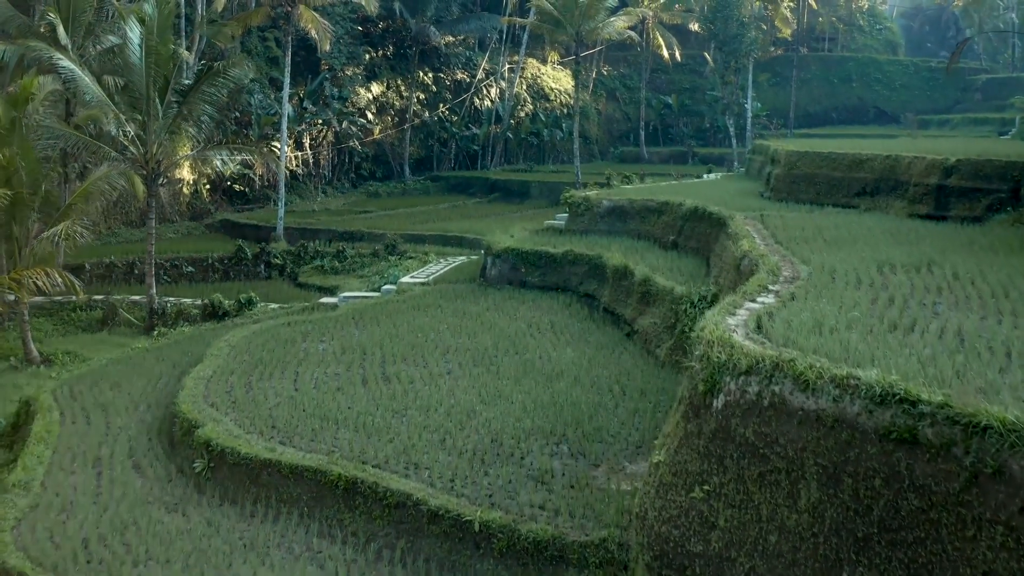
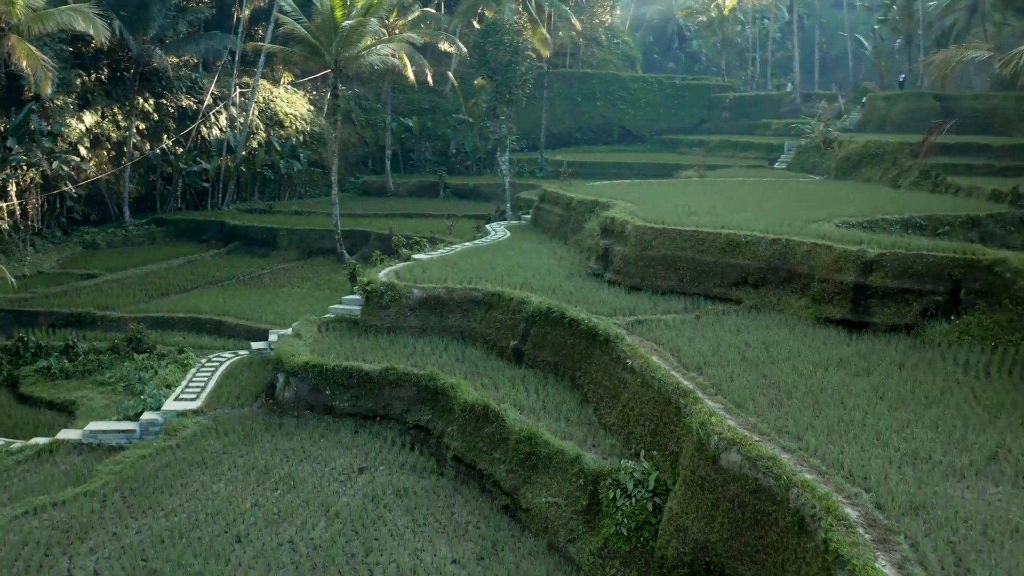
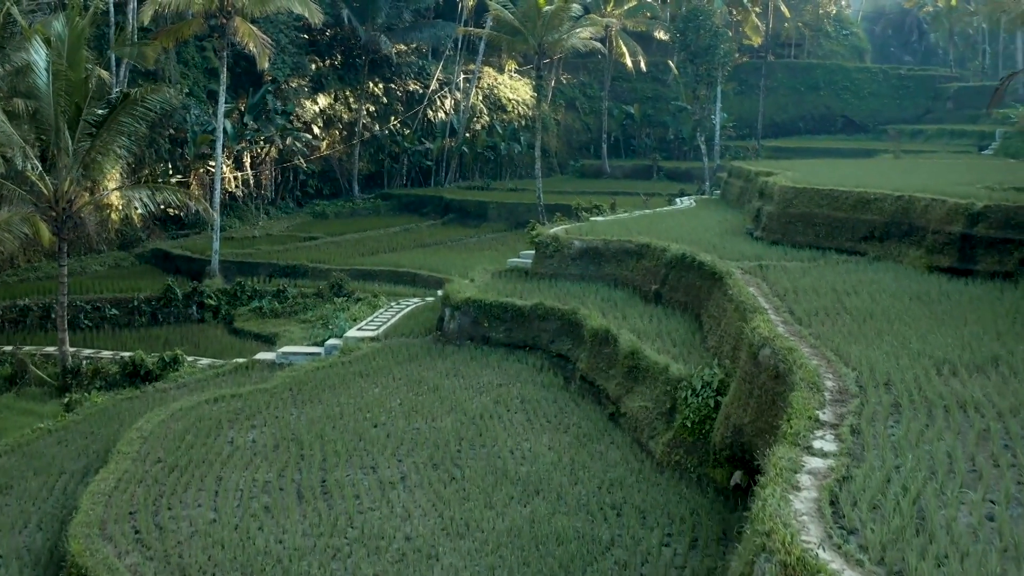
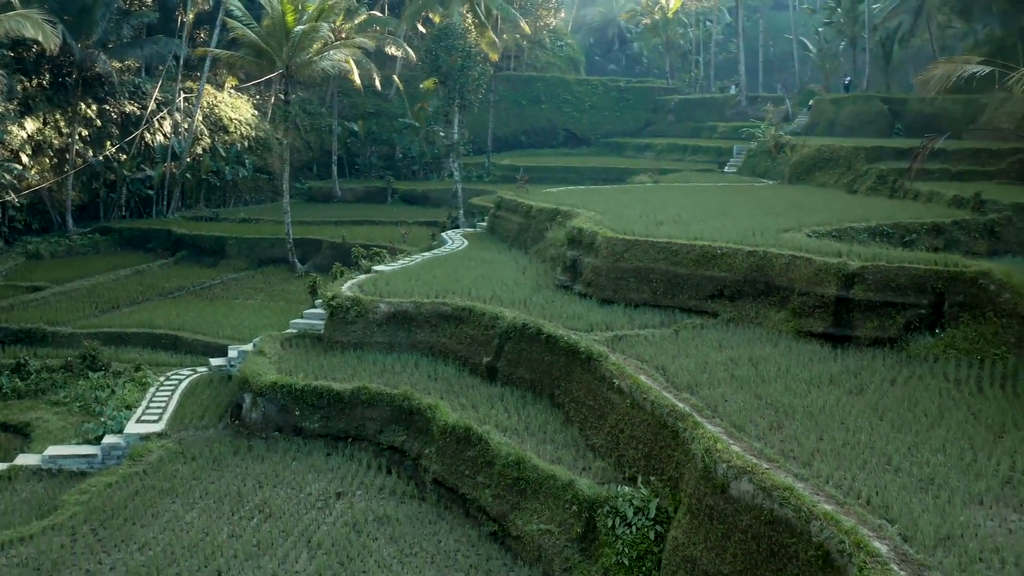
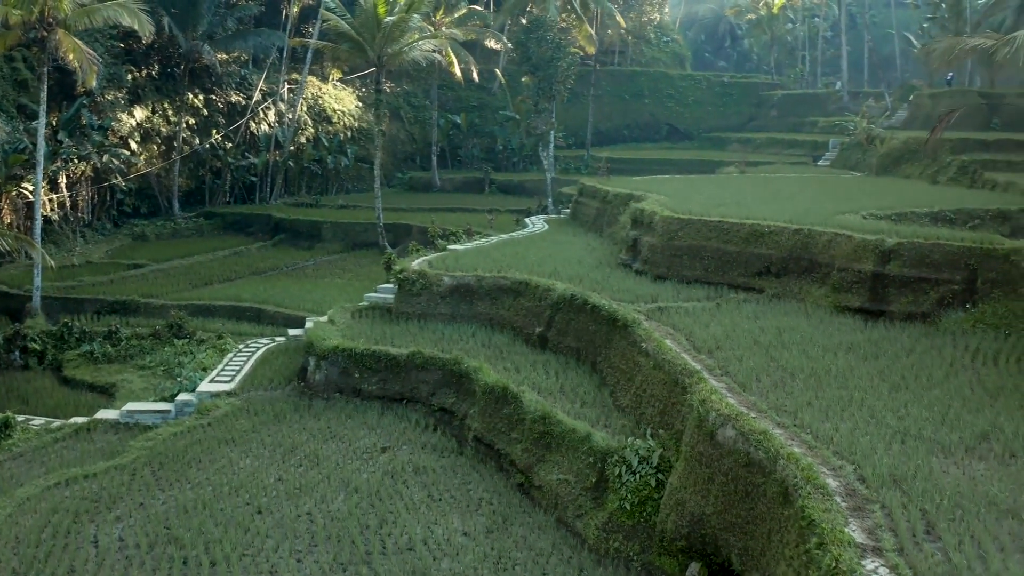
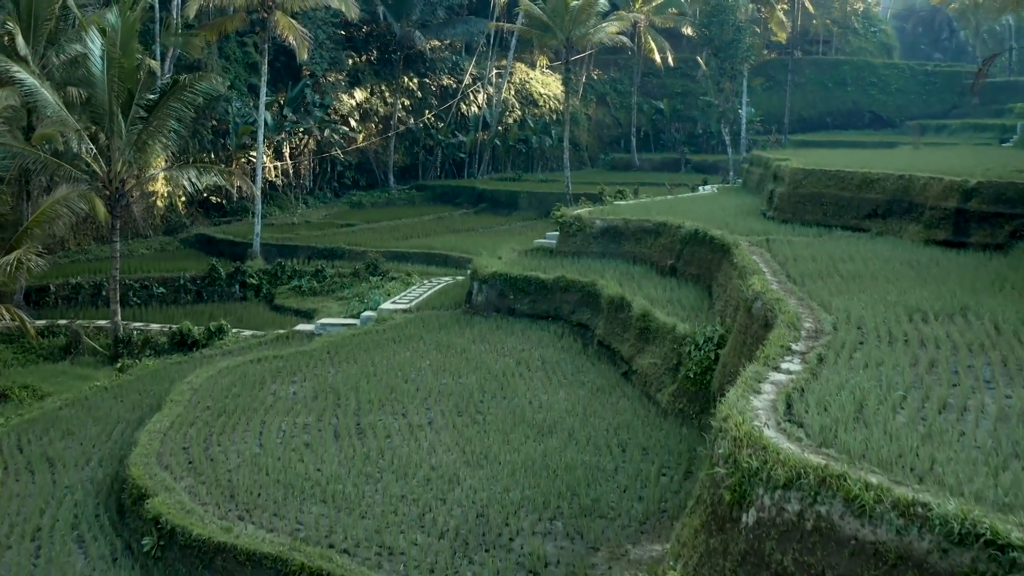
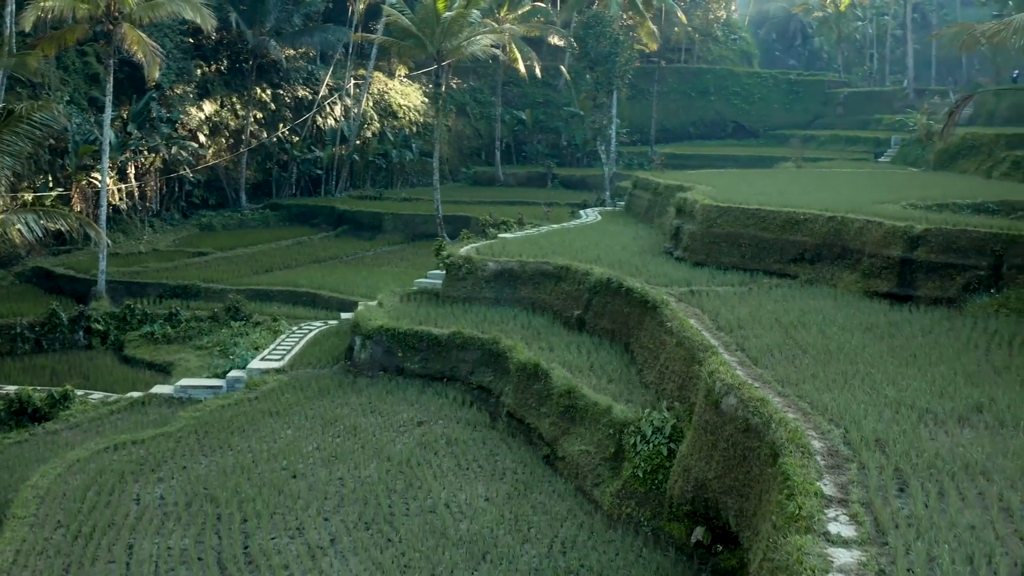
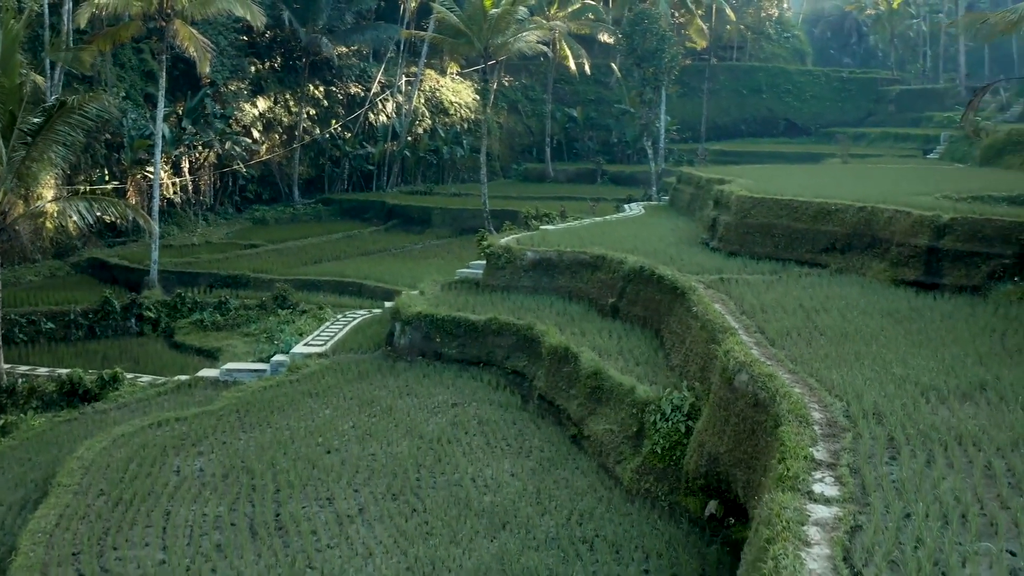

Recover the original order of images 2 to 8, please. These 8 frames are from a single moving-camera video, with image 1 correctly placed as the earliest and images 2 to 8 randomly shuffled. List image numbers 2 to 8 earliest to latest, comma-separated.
6, 3, 8, 7, 5, 2, 4
